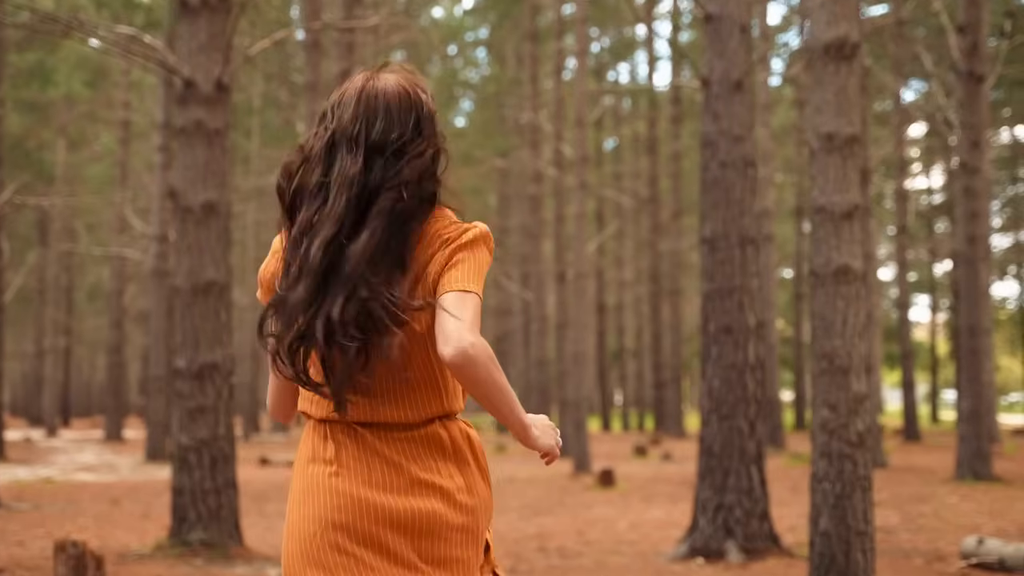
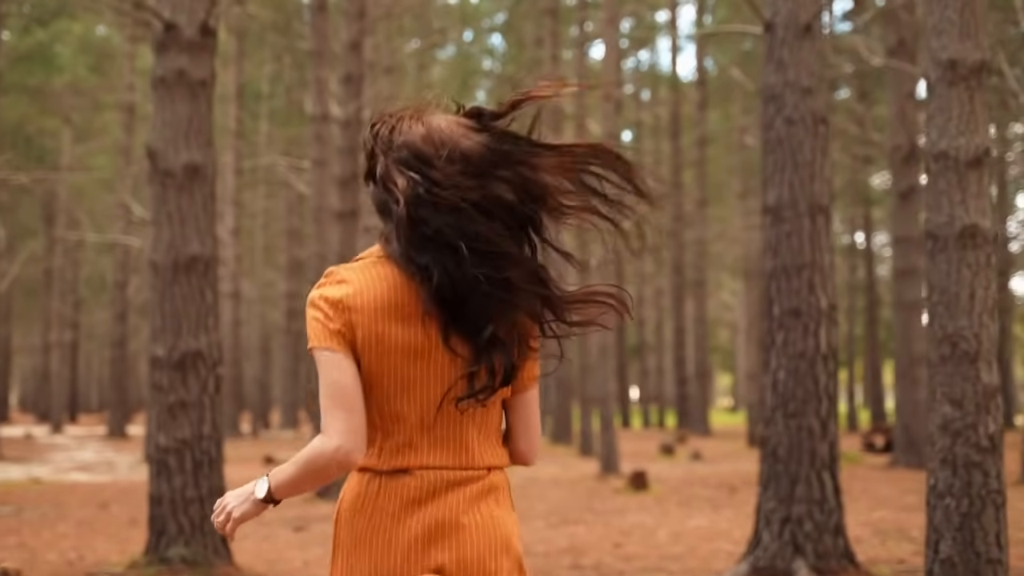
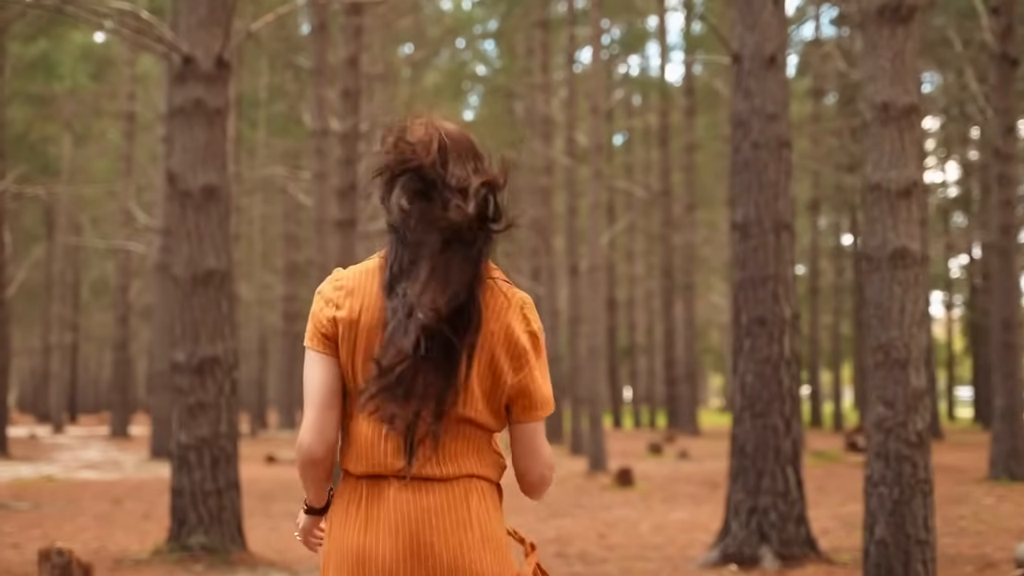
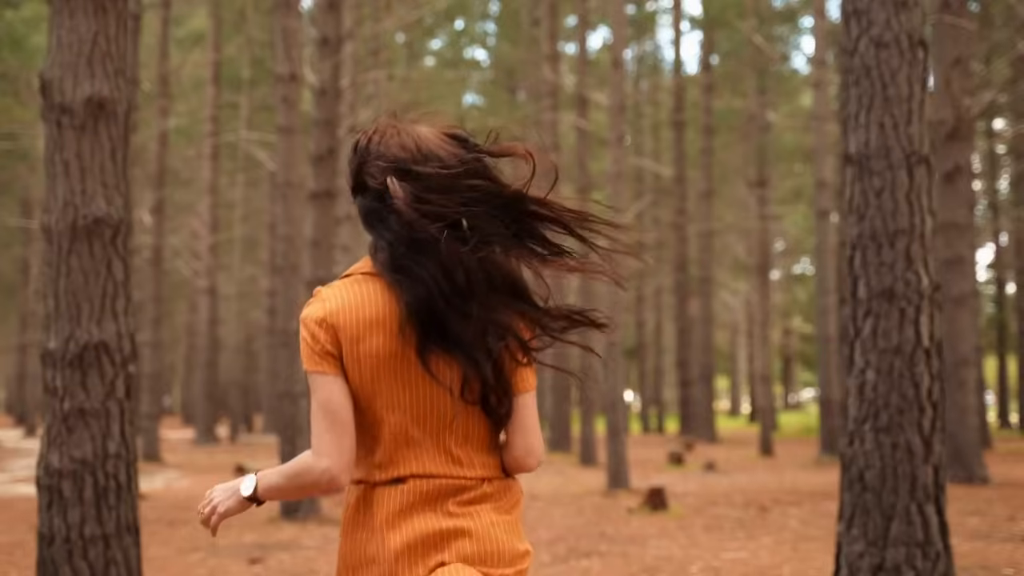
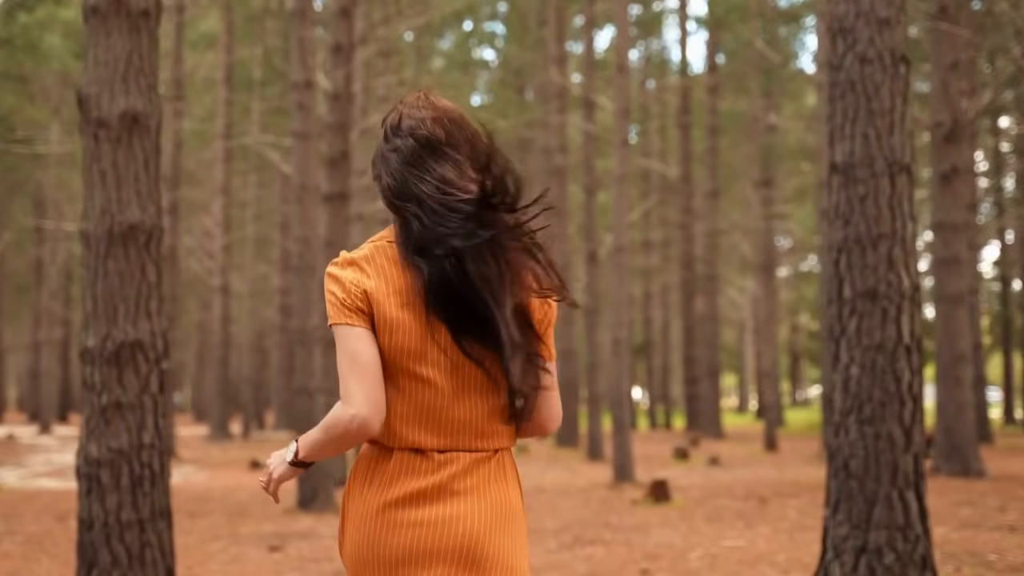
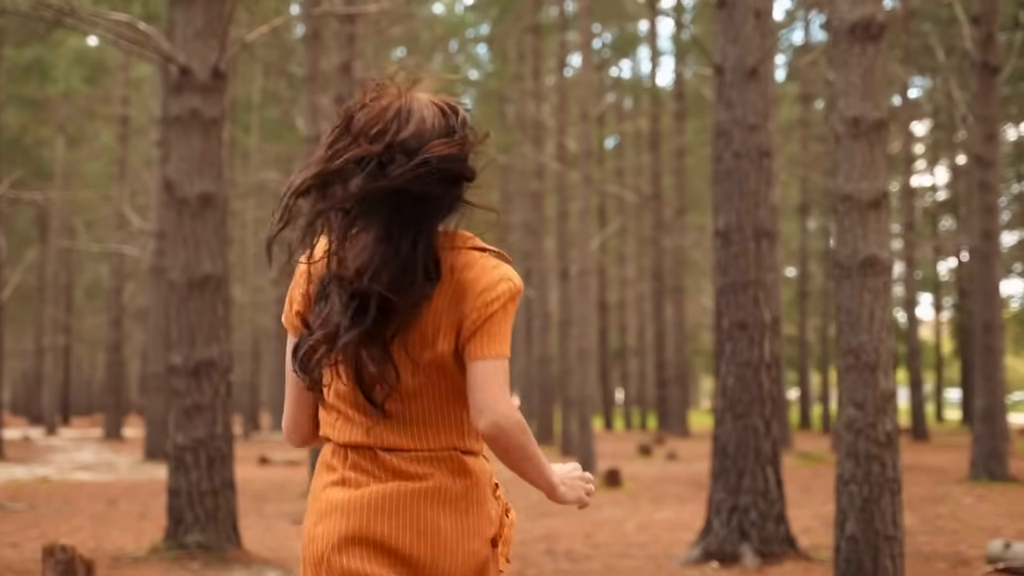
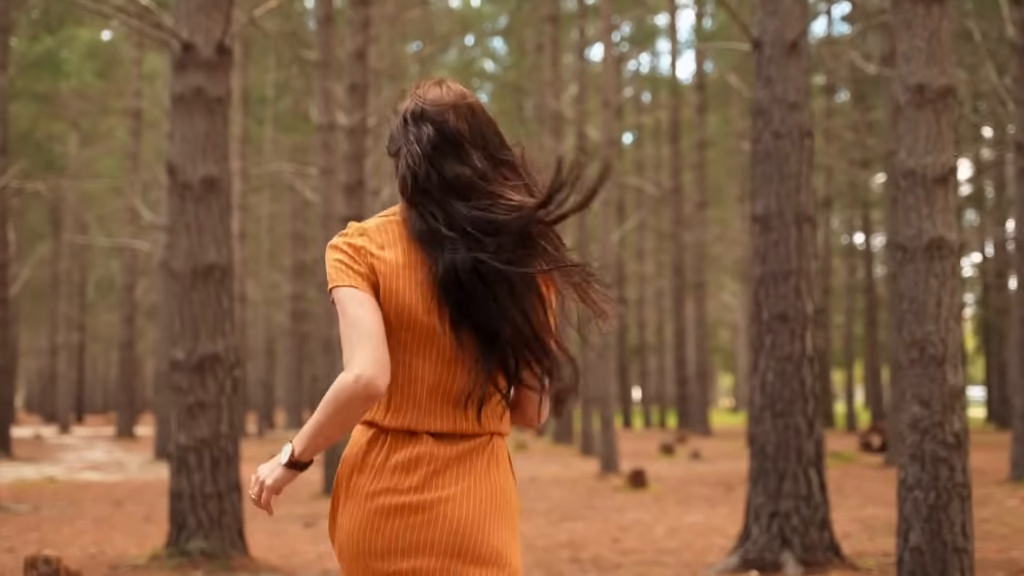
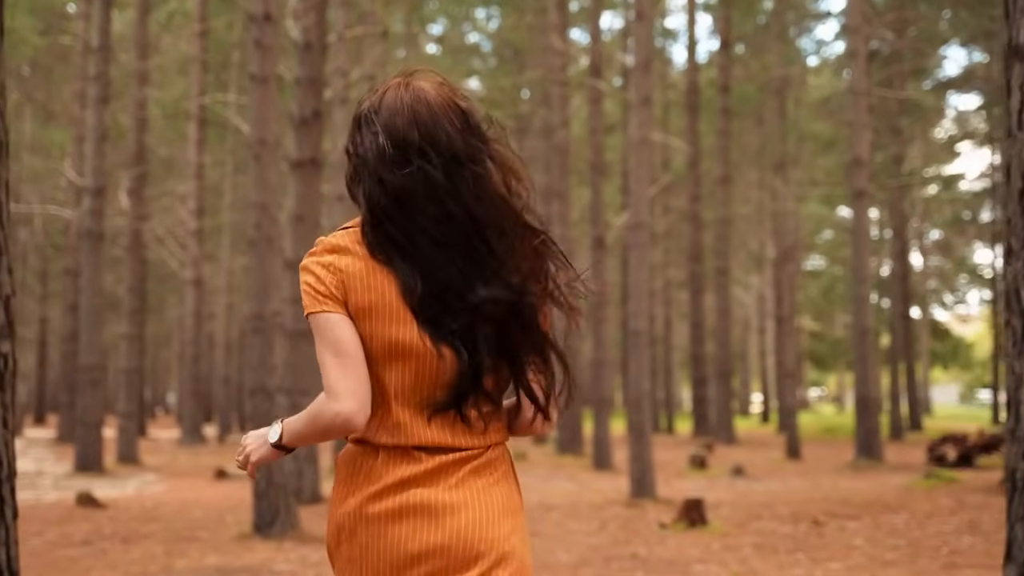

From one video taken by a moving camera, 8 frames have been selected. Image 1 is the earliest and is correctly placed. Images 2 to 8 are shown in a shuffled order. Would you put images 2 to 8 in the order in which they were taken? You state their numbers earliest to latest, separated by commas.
6, 3, 7, 2, 5, 4, 8
